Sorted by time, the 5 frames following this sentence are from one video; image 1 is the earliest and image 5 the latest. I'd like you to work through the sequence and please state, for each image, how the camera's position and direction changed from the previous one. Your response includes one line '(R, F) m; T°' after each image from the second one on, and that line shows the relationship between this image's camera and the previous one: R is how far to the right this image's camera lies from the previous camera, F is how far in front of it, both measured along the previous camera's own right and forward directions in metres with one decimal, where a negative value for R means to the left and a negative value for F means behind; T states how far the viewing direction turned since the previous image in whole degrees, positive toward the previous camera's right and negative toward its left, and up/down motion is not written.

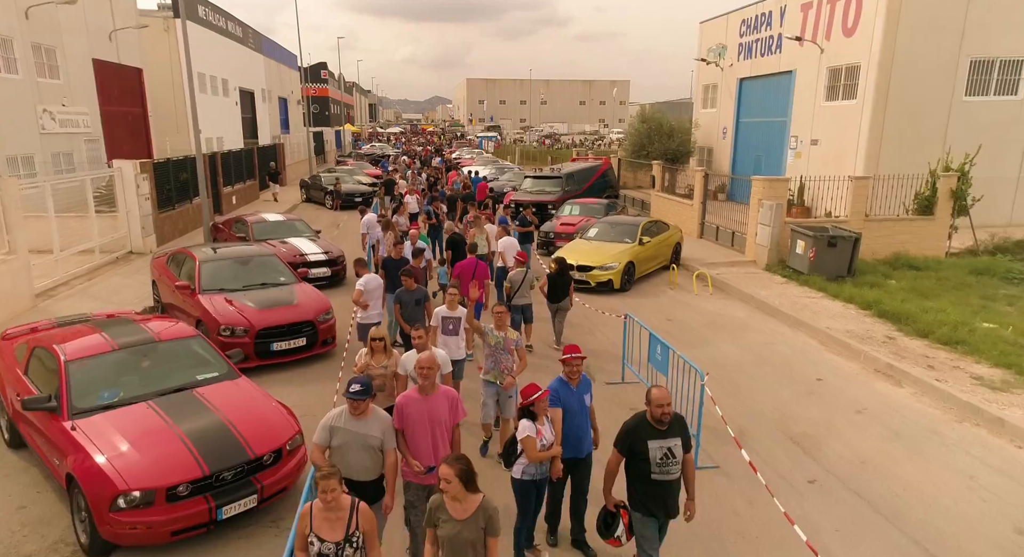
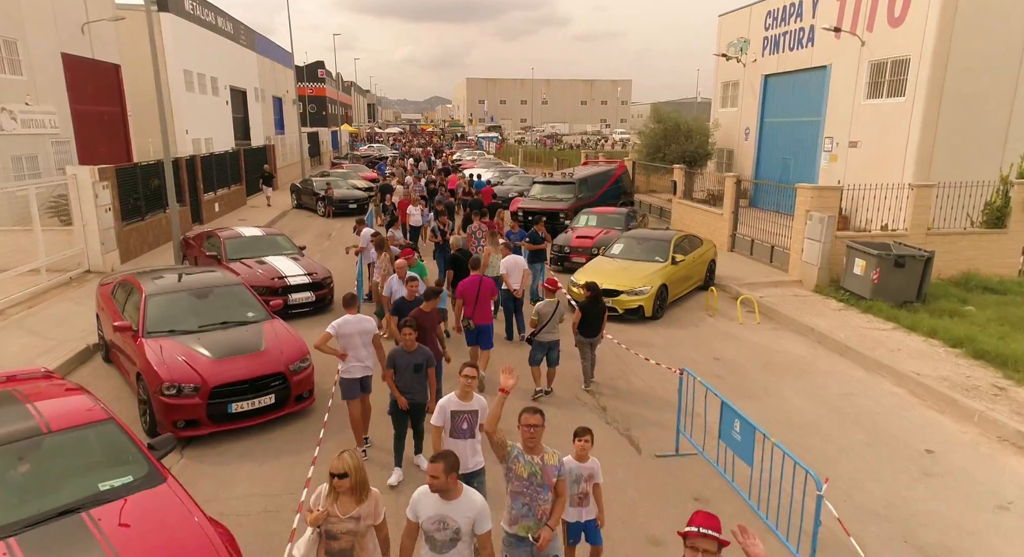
(-0.3, +1.9) m; 0°
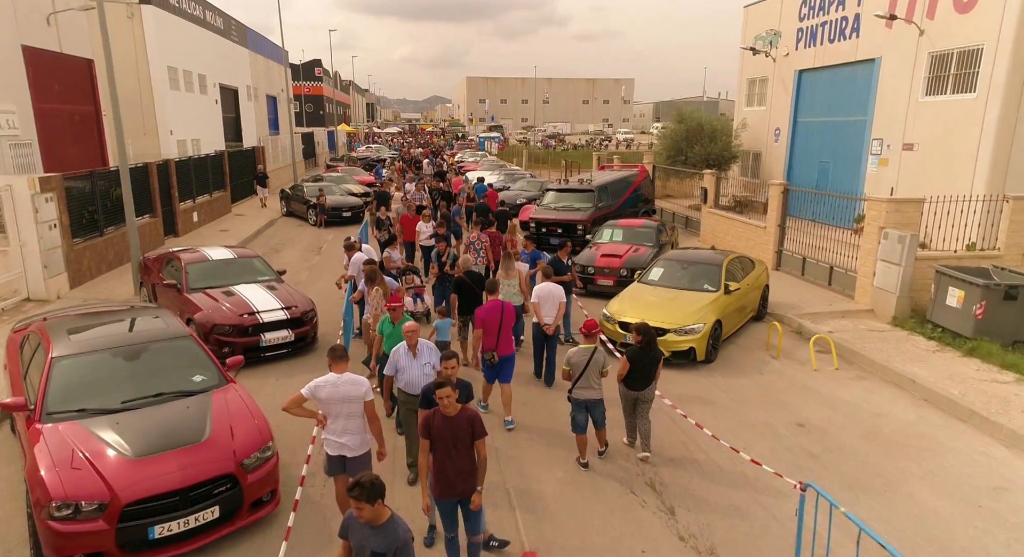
(-0.3, +2.1) m; 0°
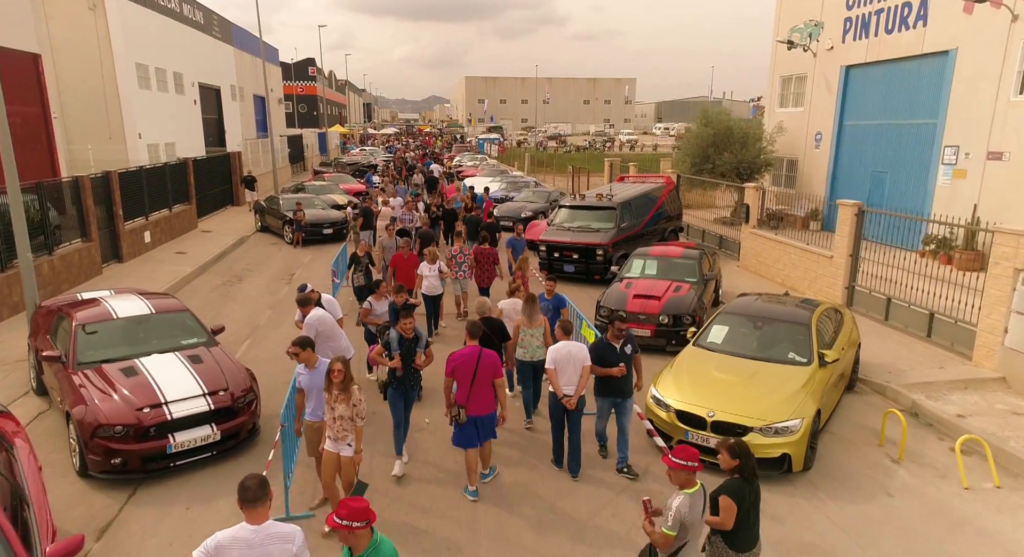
(-0.2, +2.8) m; 0°
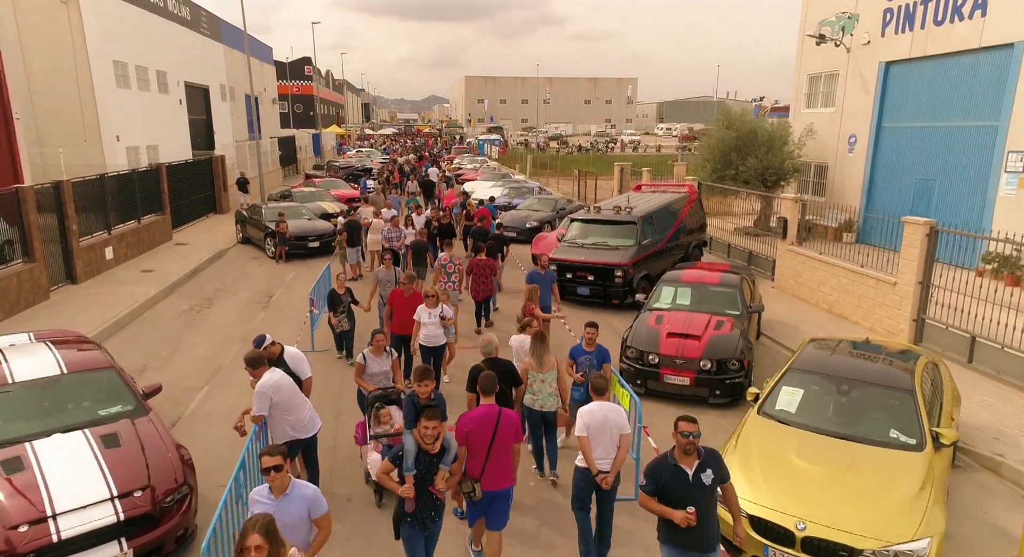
(-0.1, +1.8) m; 0°
